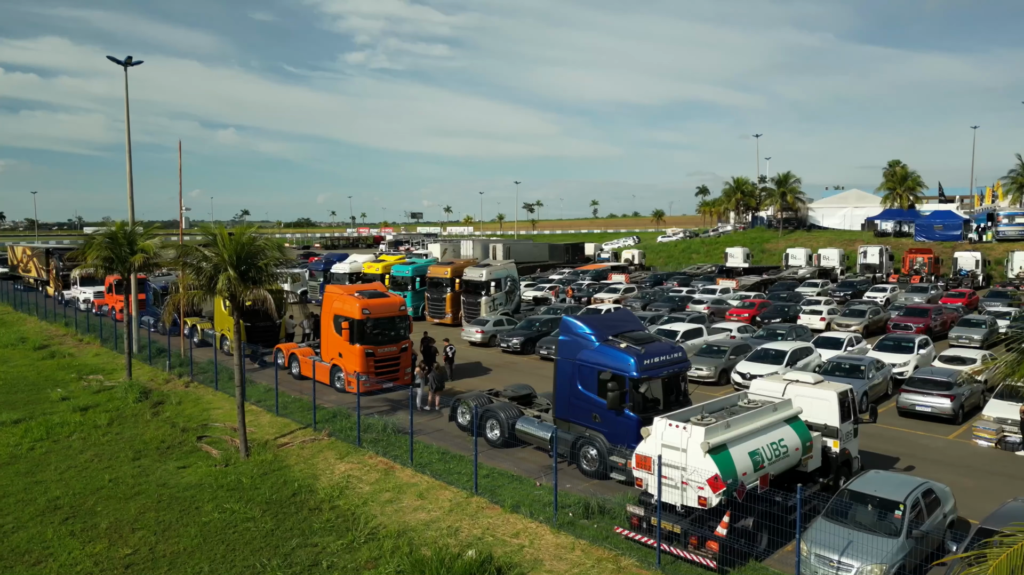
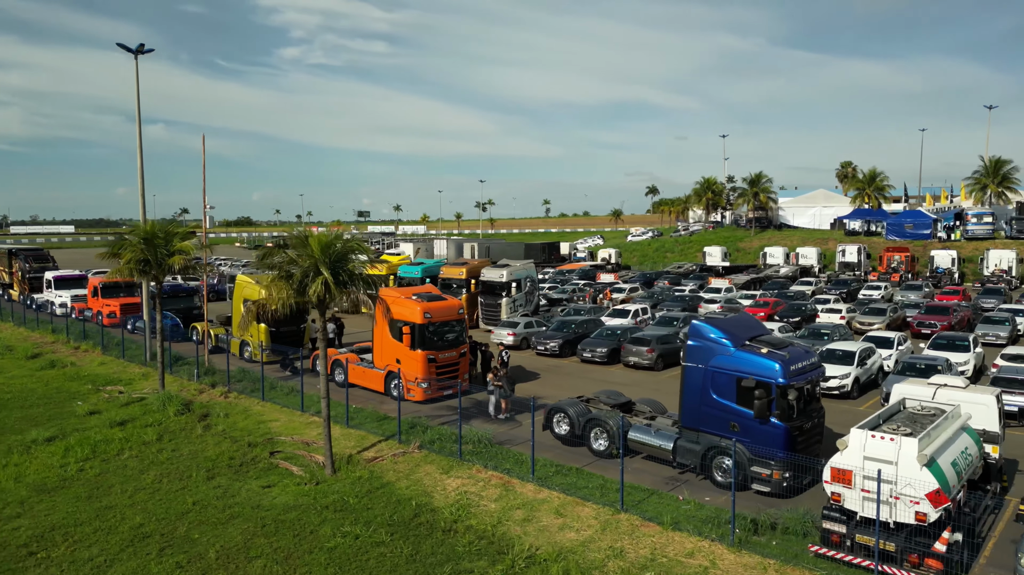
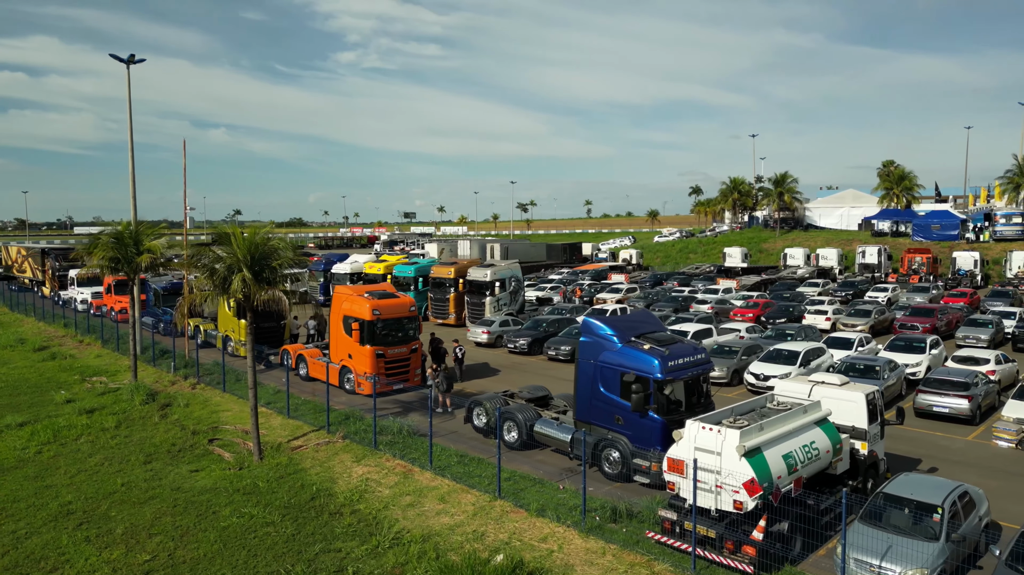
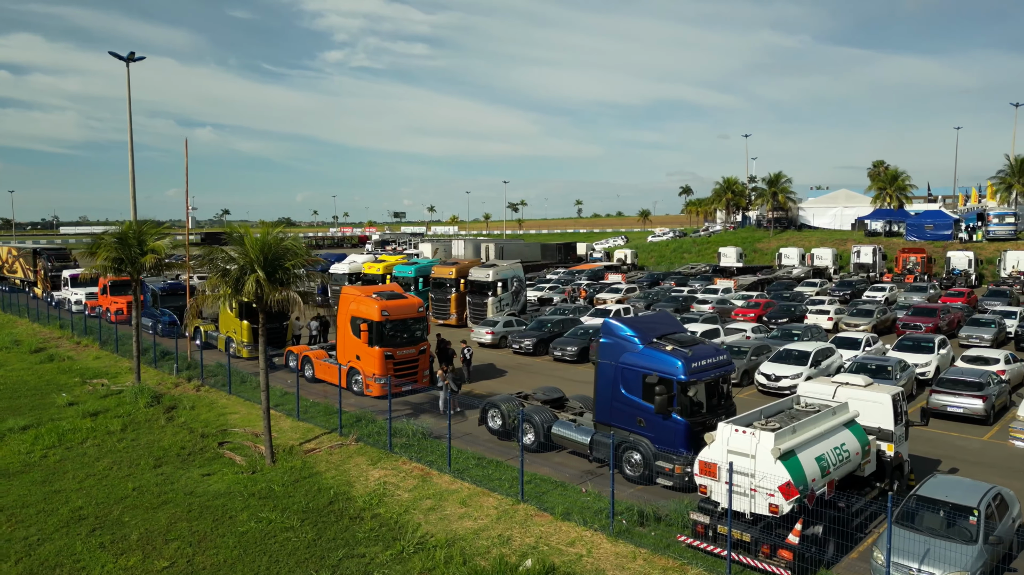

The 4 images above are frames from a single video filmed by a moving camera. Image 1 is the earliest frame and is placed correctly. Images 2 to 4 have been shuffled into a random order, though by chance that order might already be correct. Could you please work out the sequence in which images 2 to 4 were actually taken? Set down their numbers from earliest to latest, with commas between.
3, 4, 2
